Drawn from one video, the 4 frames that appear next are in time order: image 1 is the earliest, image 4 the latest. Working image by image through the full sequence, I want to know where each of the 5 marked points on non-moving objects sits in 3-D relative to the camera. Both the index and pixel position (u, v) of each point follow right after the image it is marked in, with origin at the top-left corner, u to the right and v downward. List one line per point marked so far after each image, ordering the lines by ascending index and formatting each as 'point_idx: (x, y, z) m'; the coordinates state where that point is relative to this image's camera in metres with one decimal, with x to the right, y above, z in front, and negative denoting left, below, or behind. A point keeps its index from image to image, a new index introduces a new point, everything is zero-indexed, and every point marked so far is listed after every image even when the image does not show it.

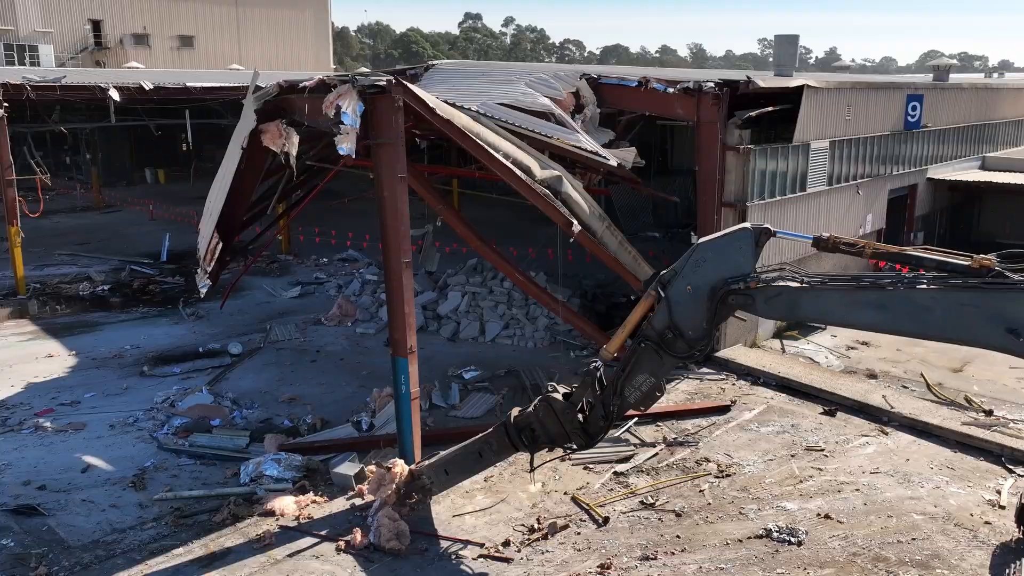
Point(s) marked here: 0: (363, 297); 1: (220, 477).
0: (-3.2, -0.2, +15.4) m
1: (-3.2, -2.1, +8.2) m
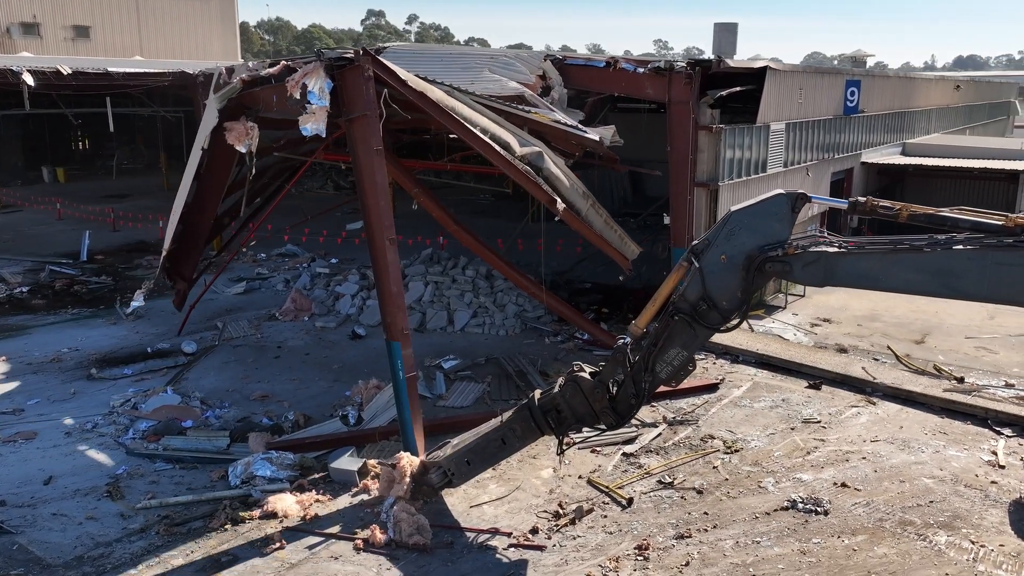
0: (-3.9, -0.1, +14.7) m
1: (-3.1, -2.0, +7.5) m
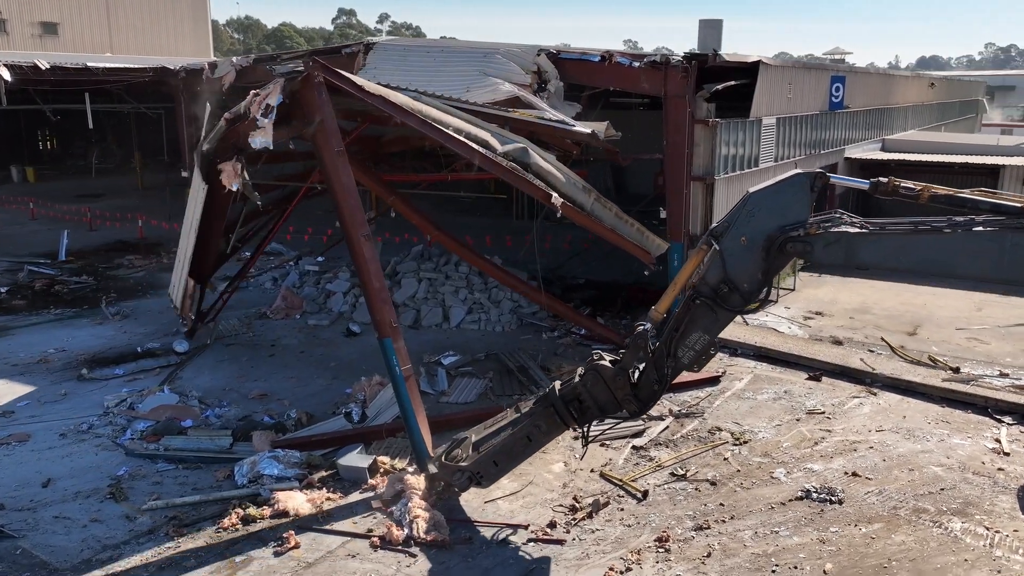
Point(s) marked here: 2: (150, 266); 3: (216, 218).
0: (-4.0, 0.0, +14.5) m
1: (-3.0, -1.9, +7.4) m
2: (-9.3, +0.6, +19.1) m
3: (-4.2, +1.0, +10.5) m
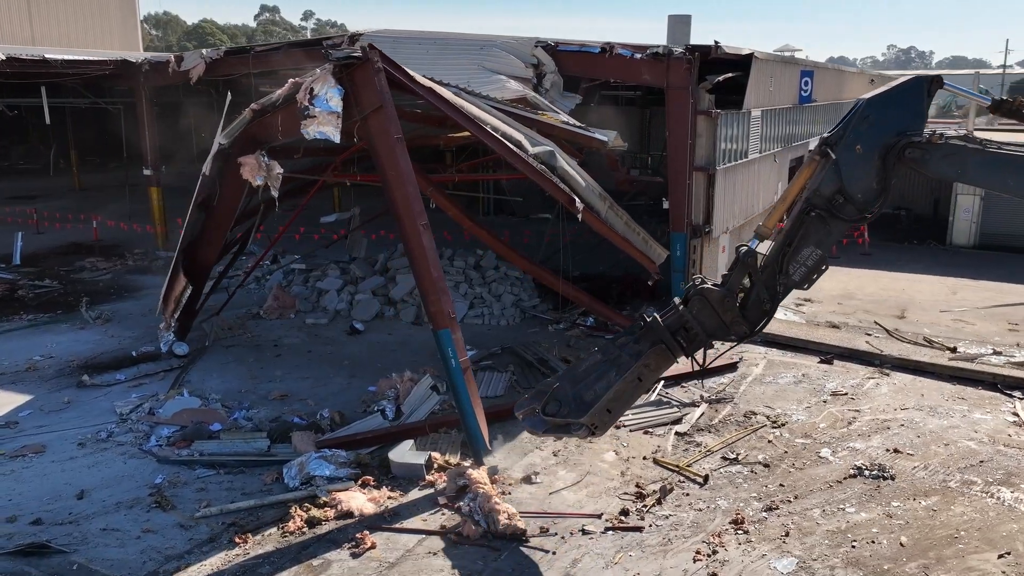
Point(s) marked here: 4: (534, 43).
0: (-4.1, 0.0, +14.1) m
1: (-2.4, -1.9, +7.1) m
2: (-9.8, +0.5, +18.3) m
3: (-4.0, +1.0, +10.1) m
4: (+0.4, +4.3, +13.0) m
